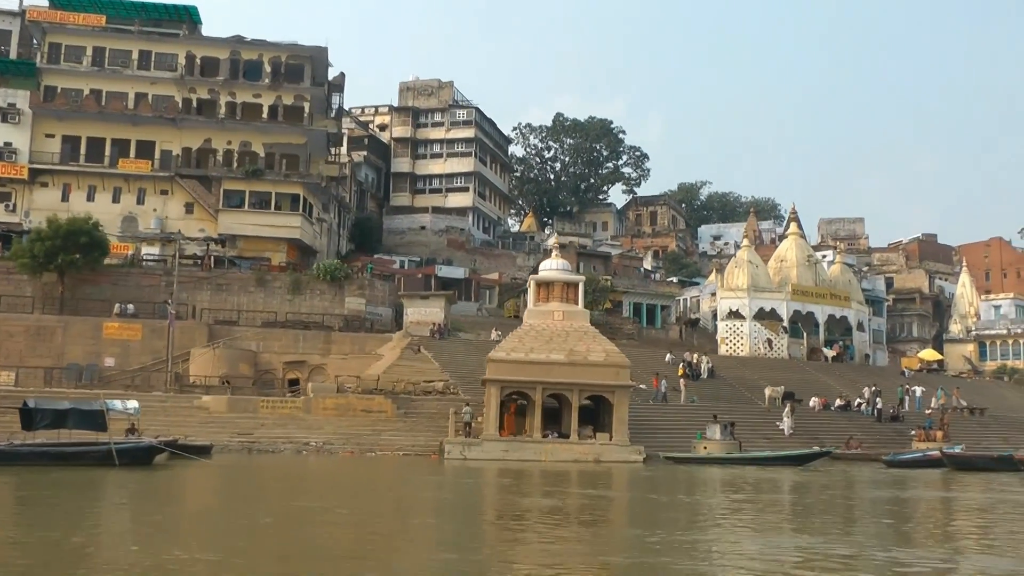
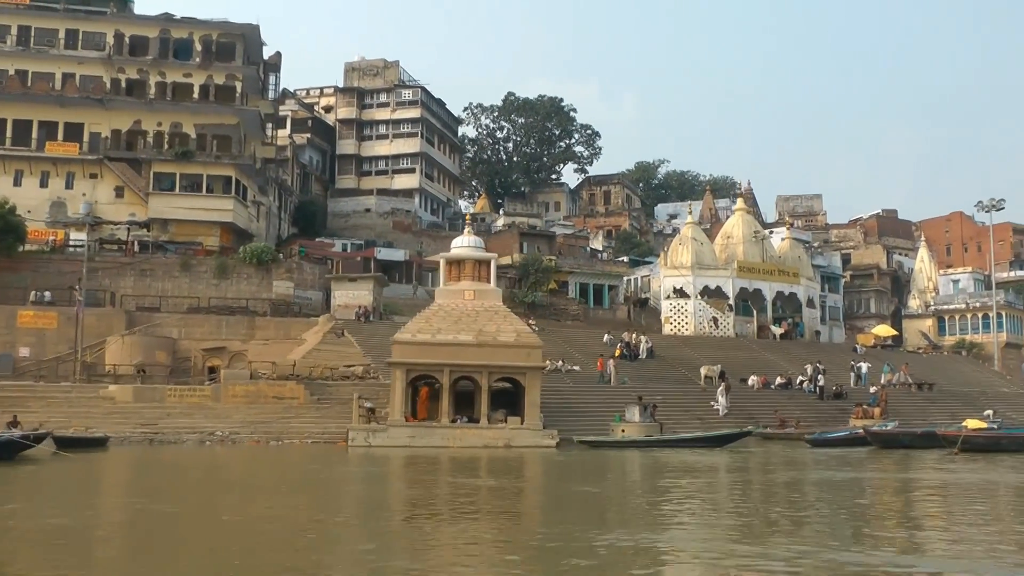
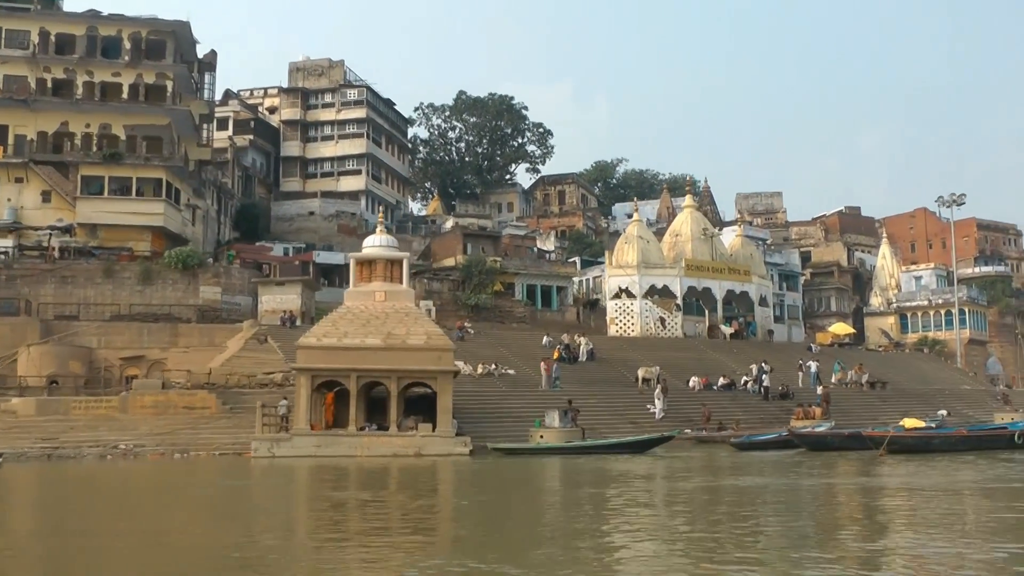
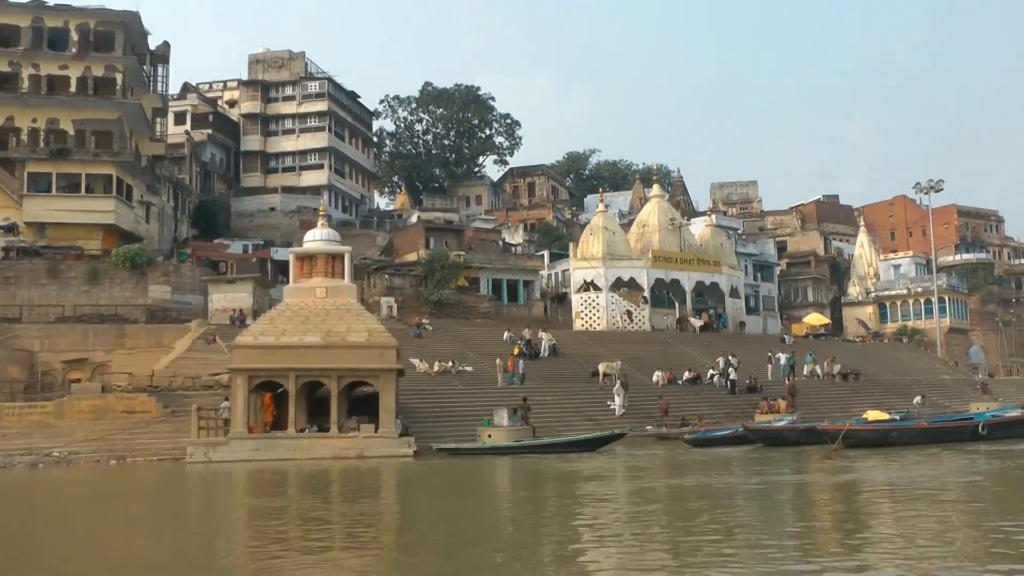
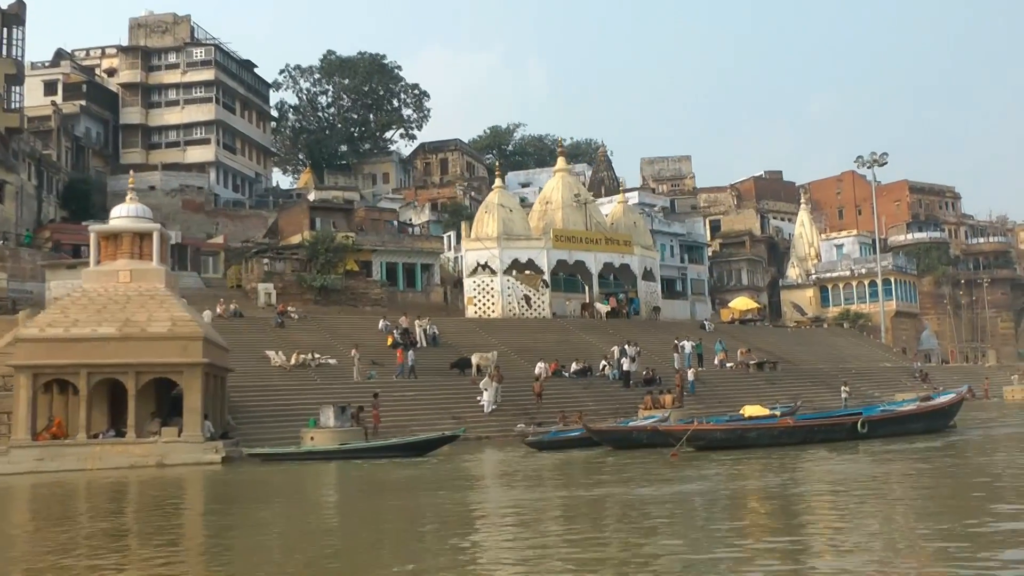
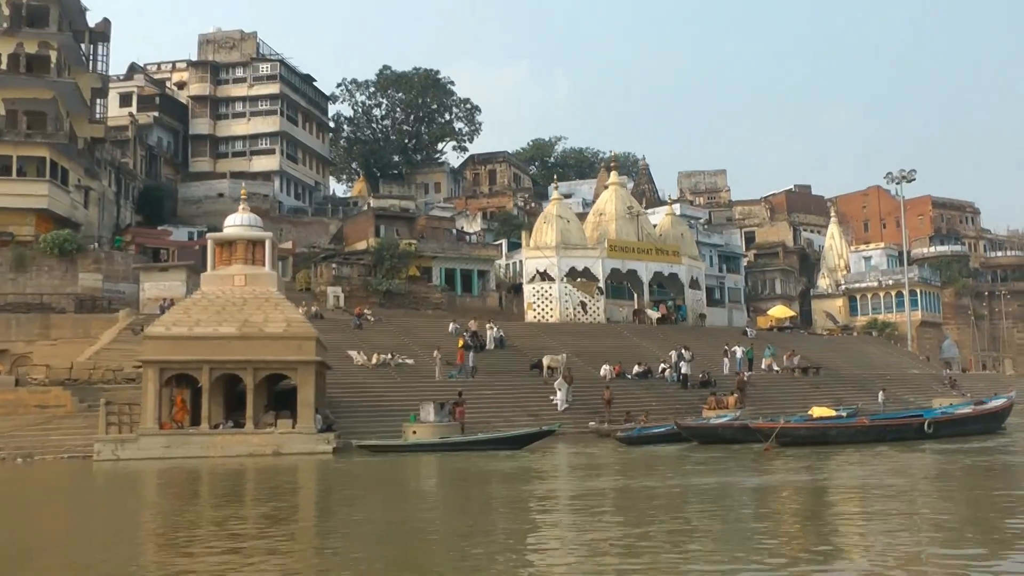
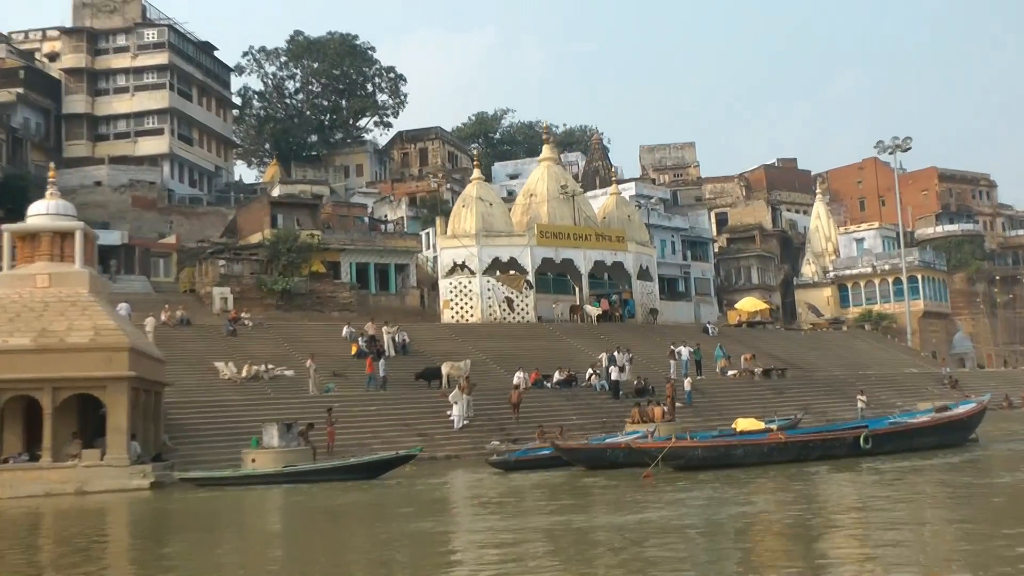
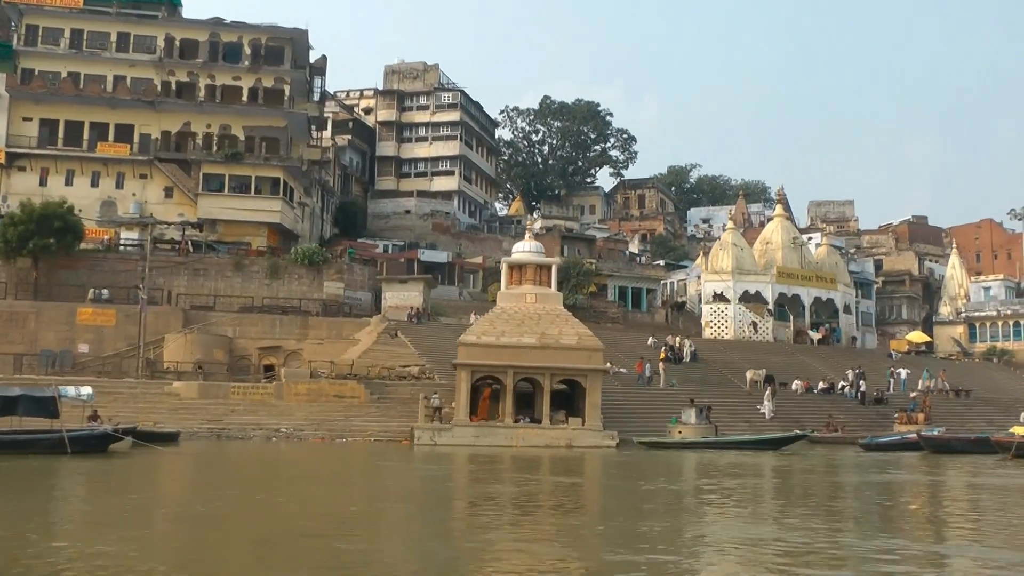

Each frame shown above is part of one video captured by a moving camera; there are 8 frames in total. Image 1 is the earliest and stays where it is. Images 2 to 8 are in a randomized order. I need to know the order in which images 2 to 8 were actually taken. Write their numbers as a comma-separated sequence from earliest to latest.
8, 2, 3, 4, 6, 5, 7
